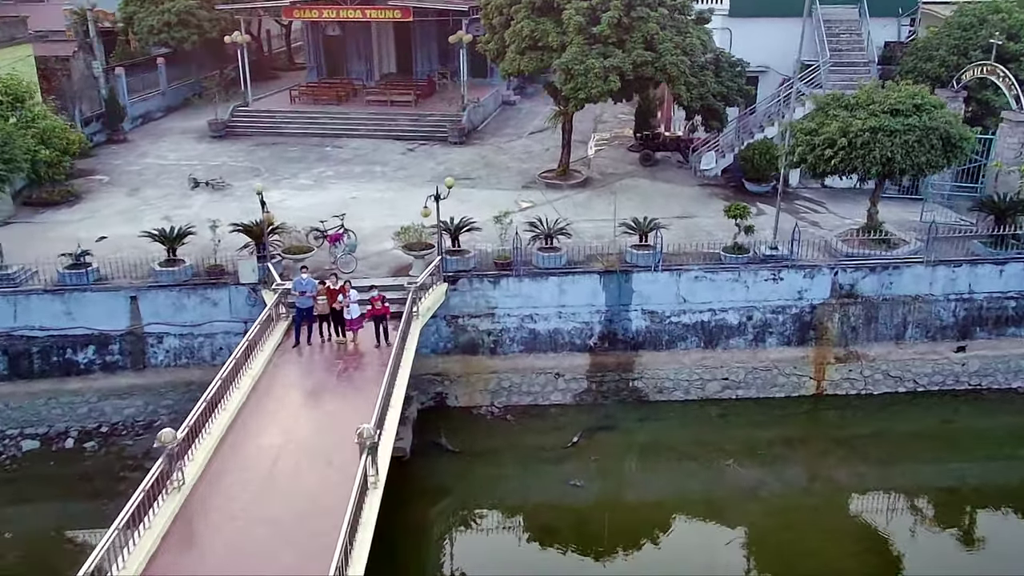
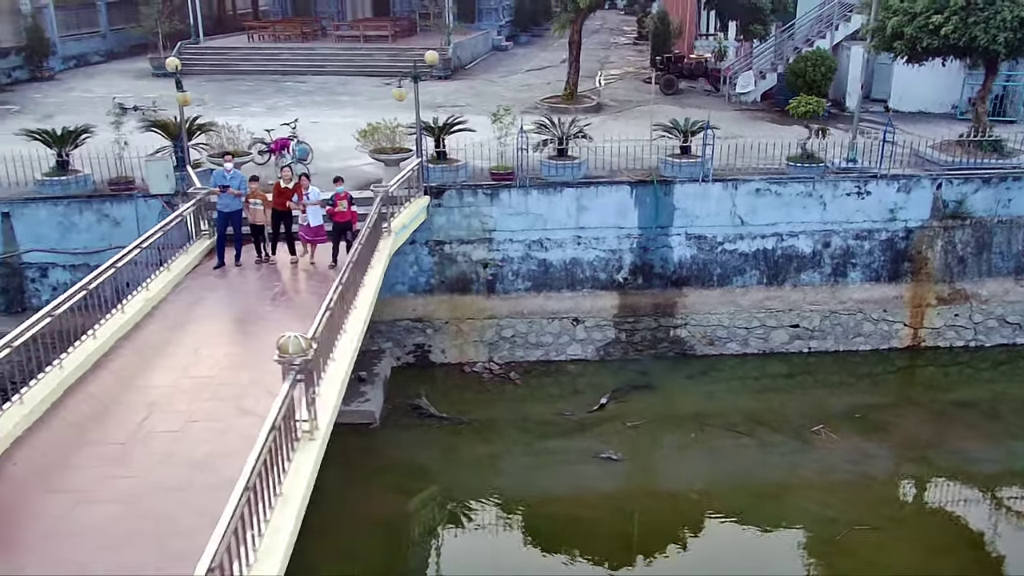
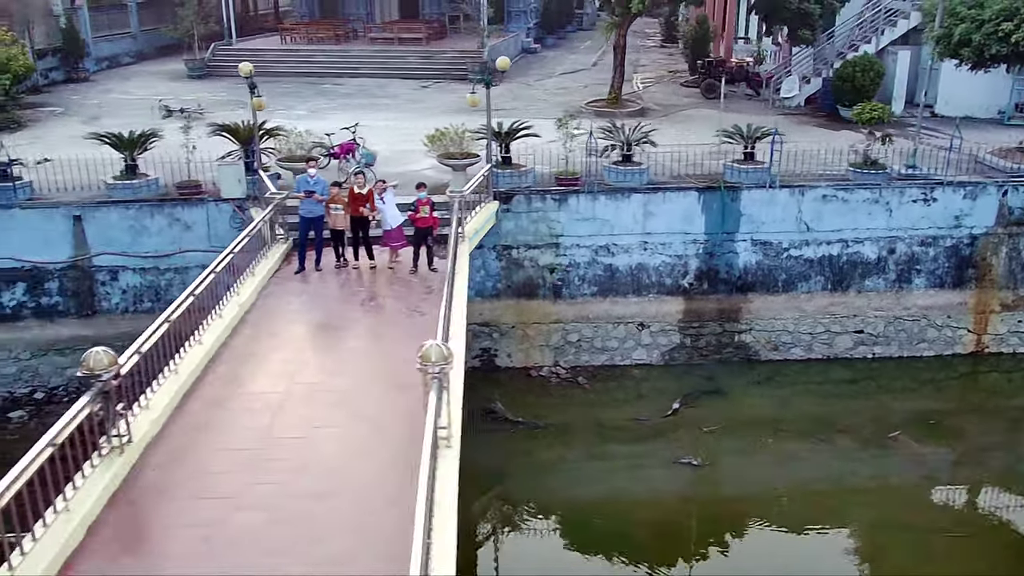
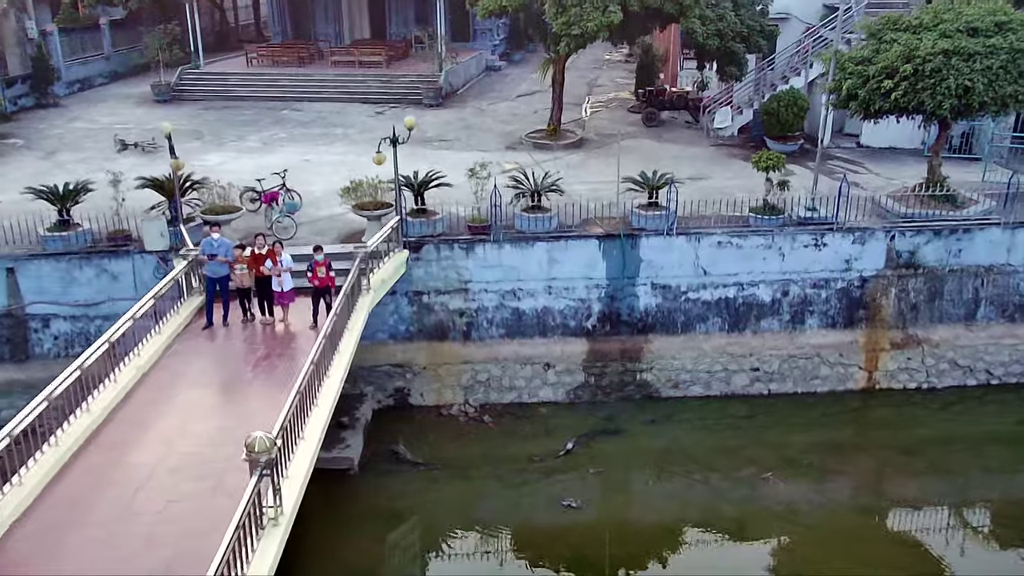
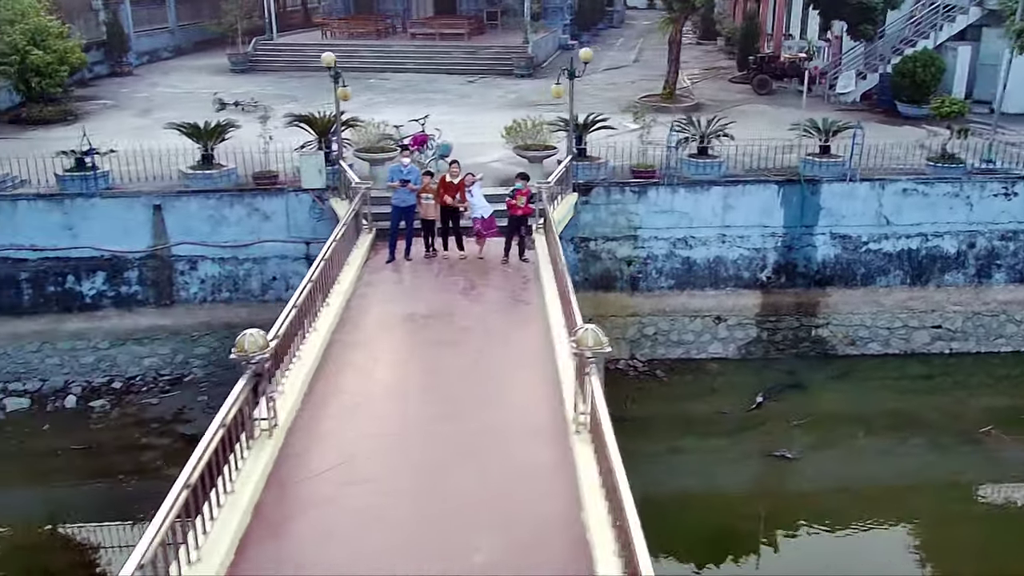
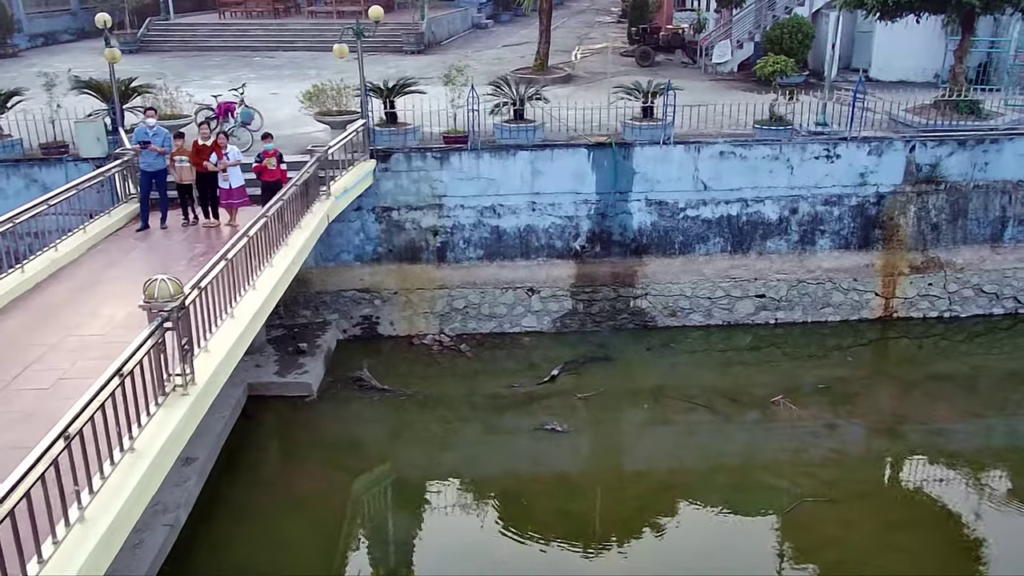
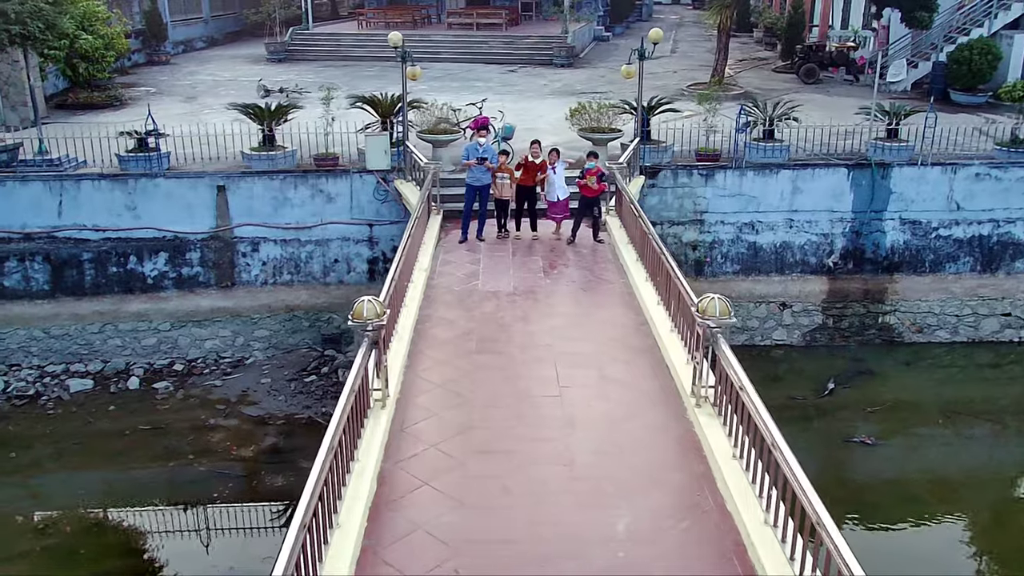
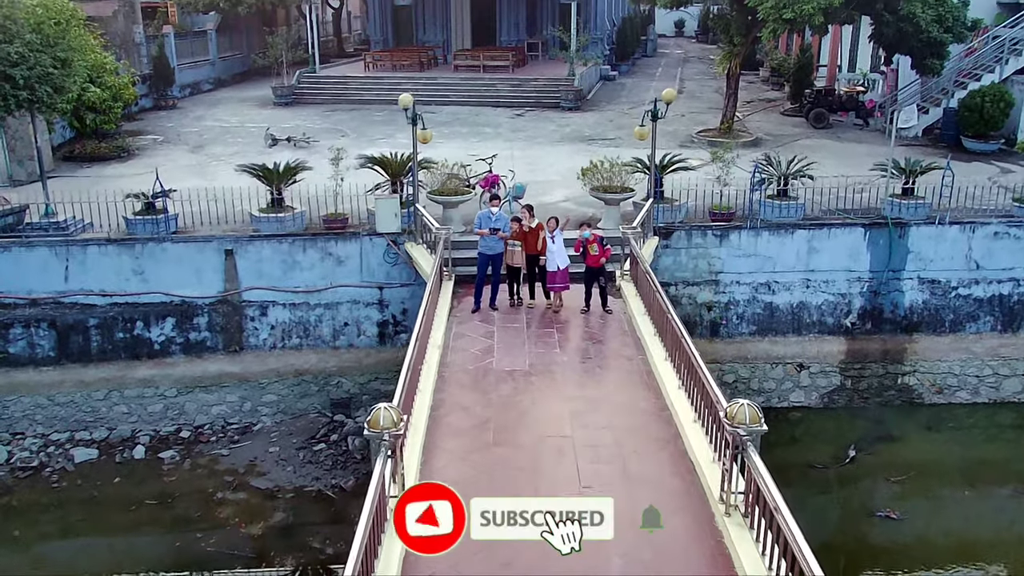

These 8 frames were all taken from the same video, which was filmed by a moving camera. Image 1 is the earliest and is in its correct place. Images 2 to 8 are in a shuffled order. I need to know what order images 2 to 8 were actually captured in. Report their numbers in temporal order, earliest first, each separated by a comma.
4, 6, 2, 3, 5, 7, 8
